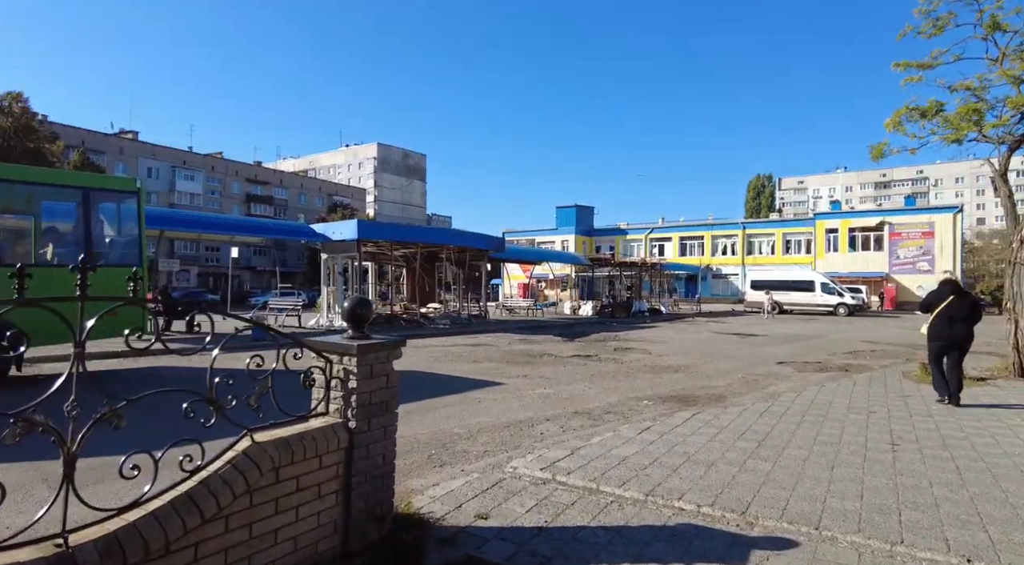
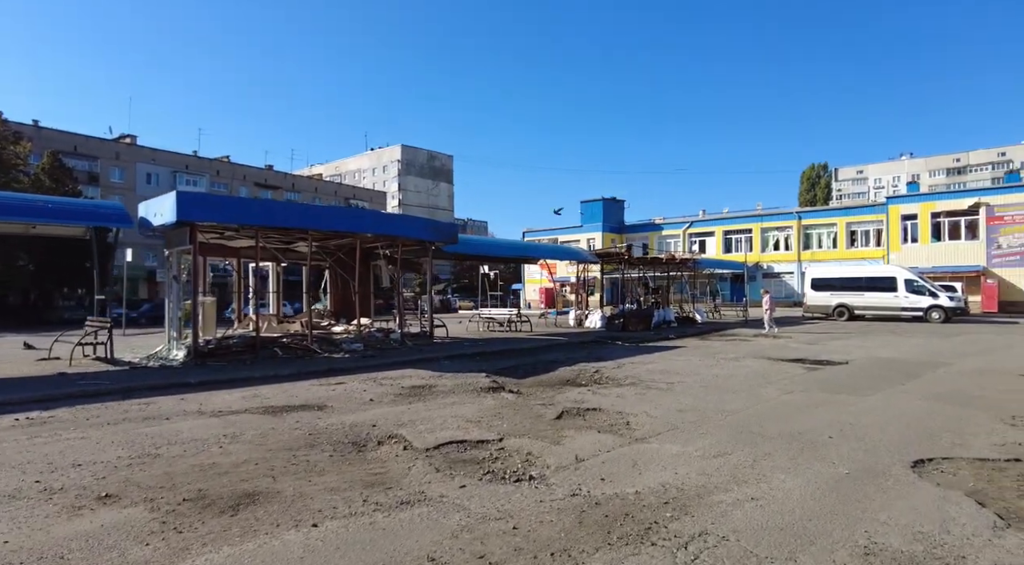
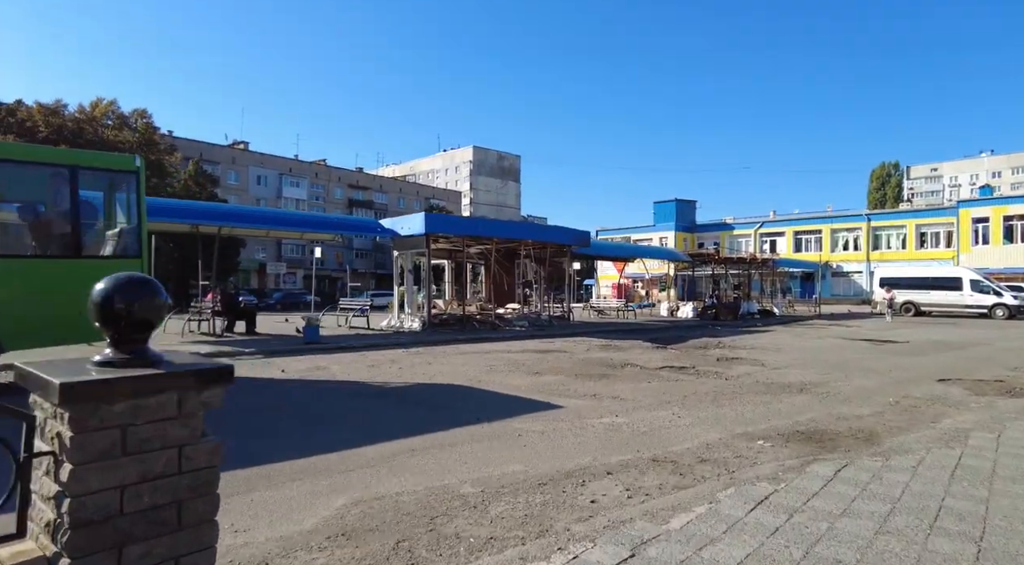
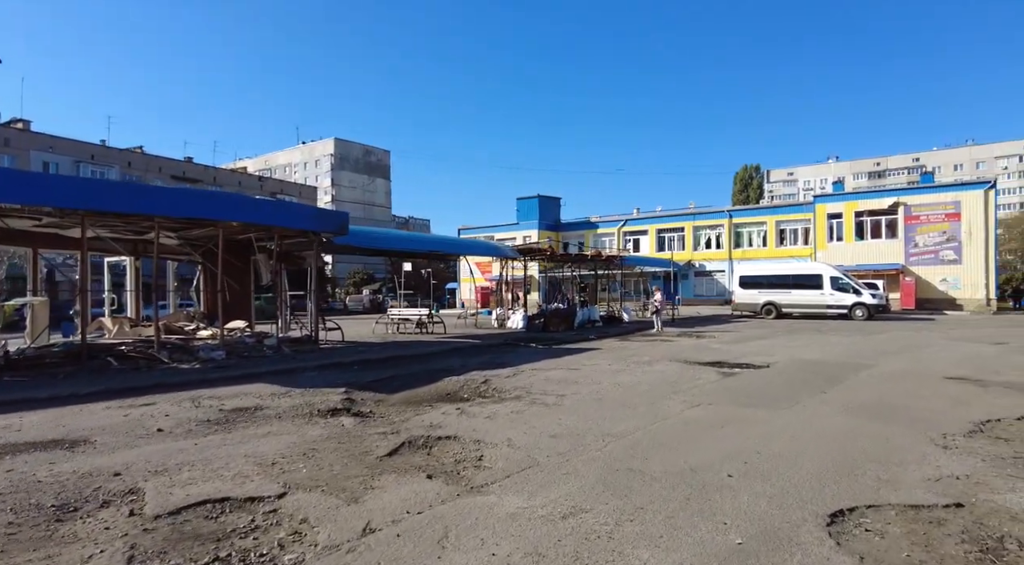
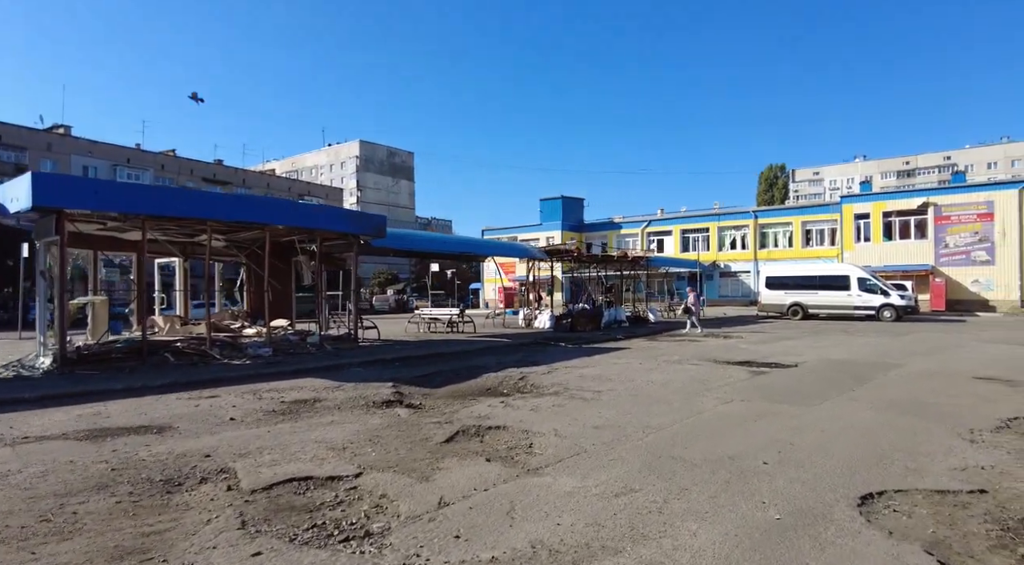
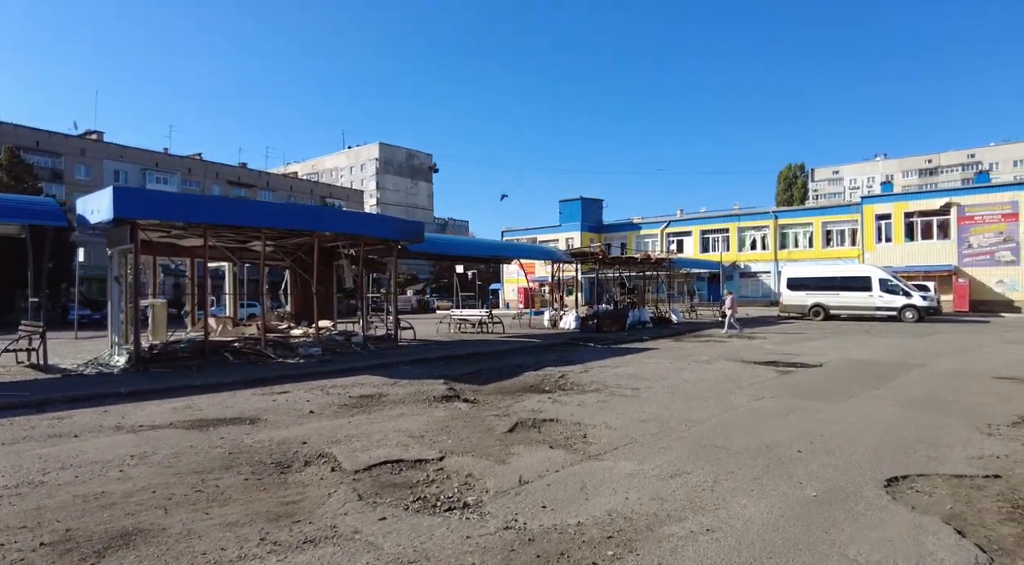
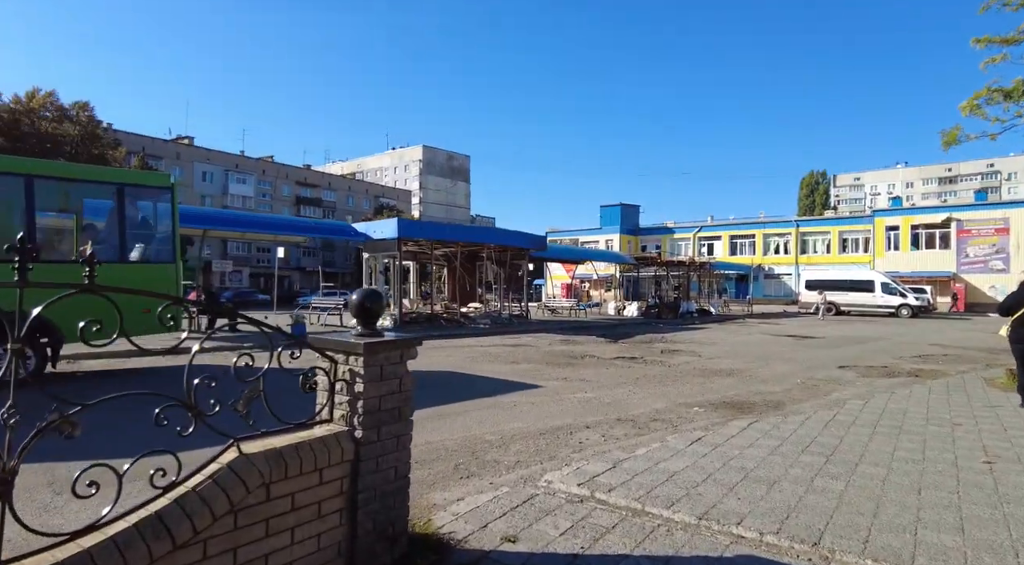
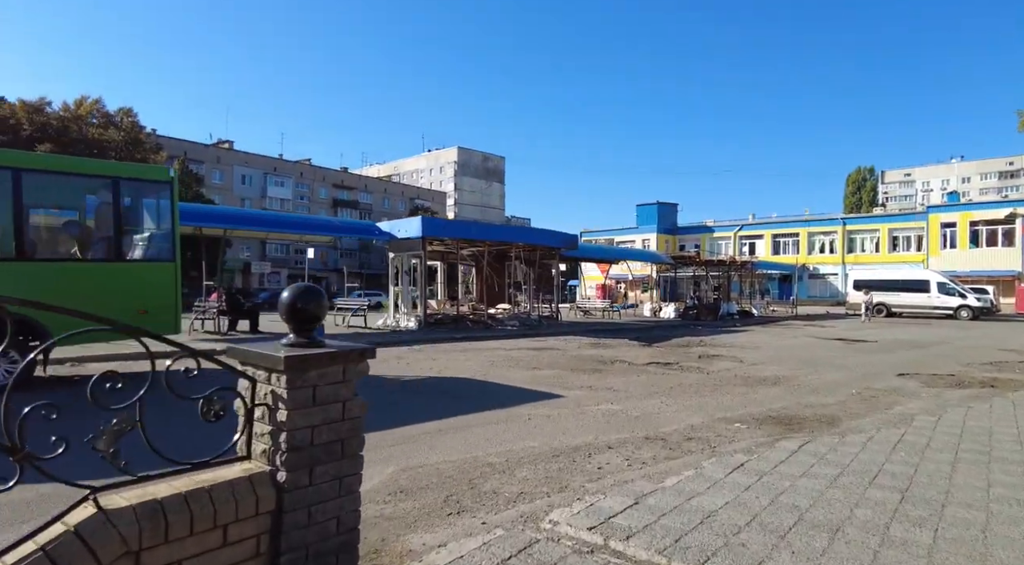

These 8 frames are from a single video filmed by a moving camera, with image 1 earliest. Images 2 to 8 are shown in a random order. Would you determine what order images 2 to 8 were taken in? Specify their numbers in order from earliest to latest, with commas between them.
7, 8, 3, 2, 6, 5, 4
